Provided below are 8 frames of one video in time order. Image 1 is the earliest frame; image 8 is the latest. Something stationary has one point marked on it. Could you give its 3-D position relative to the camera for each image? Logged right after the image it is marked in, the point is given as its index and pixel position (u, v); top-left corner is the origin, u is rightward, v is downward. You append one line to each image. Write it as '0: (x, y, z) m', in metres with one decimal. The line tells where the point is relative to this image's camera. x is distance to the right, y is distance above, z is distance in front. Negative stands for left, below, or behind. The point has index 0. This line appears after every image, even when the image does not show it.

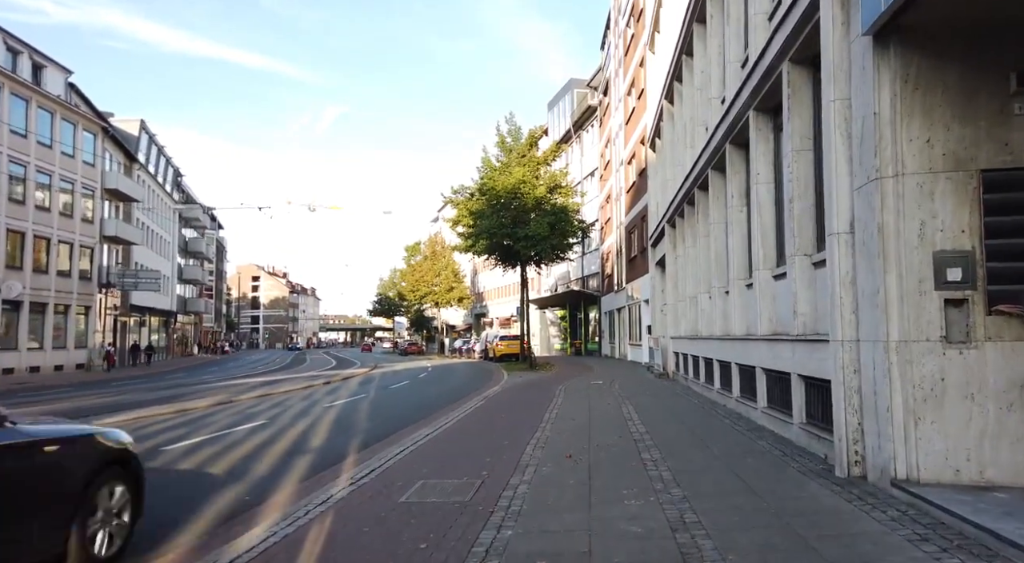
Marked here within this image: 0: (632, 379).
0: (+3.6, -3.0, +18.3) m
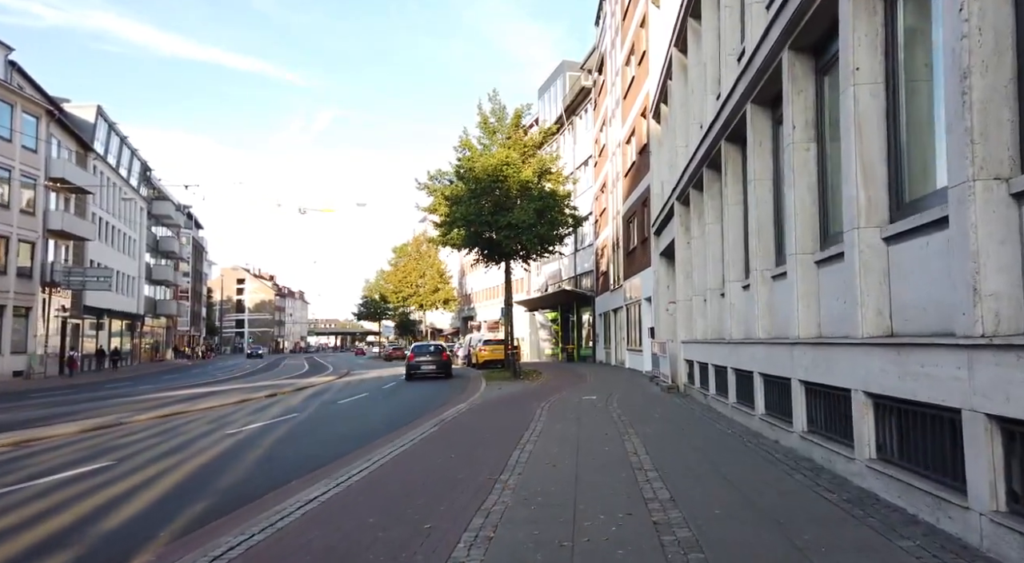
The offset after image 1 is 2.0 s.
0: (+2.9, -2.8, +14.9) m
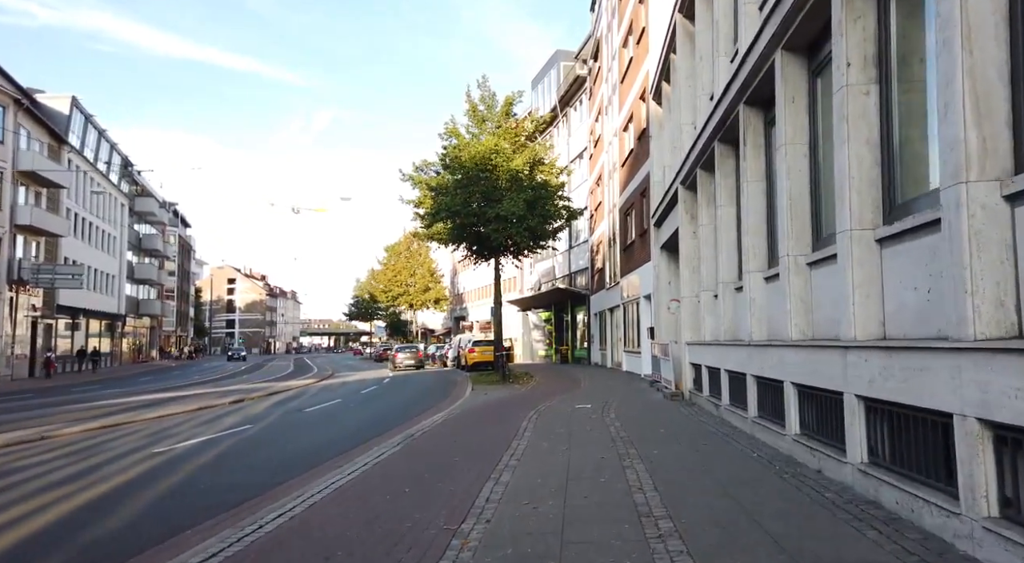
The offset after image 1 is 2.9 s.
0: (+2.6, -2.7, +13.3) m
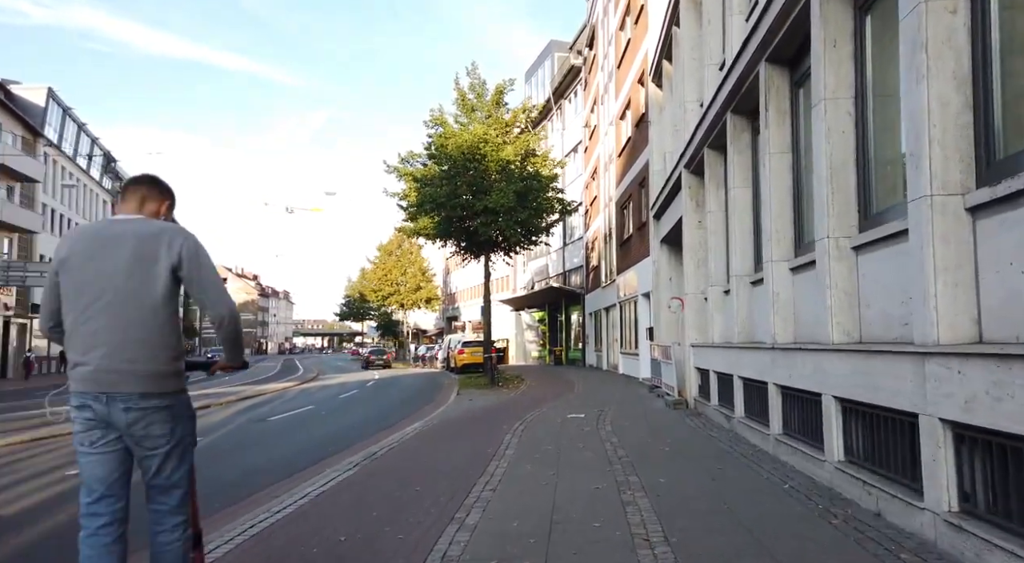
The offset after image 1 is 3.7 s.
0: (+2.3, -2.6, +12.0) m
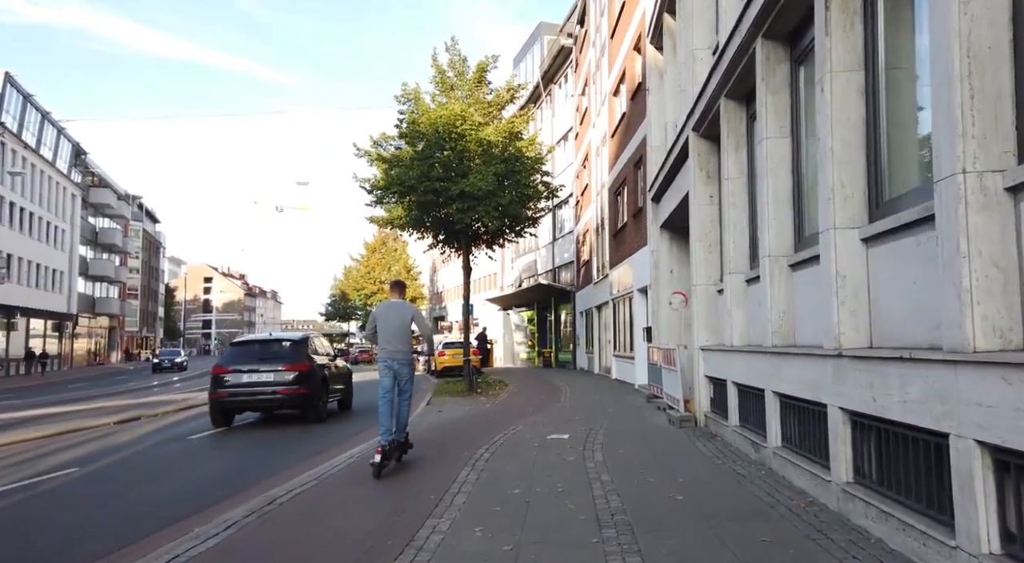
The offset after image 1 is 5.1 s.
0: (+1.8, -2.4, +9.8) m
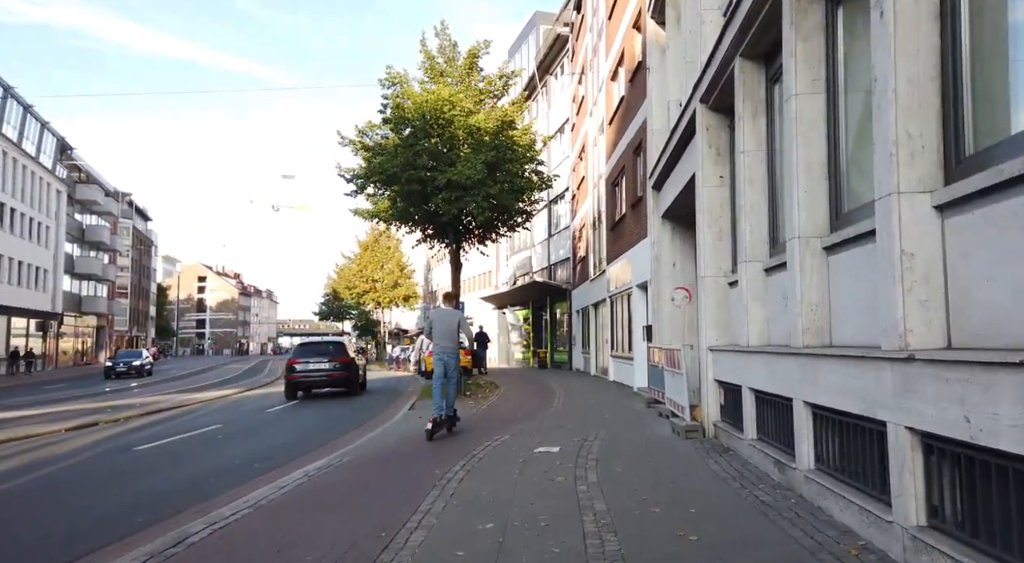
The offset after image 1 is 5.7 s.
0: (+1.6, -2.3, +8.7) m
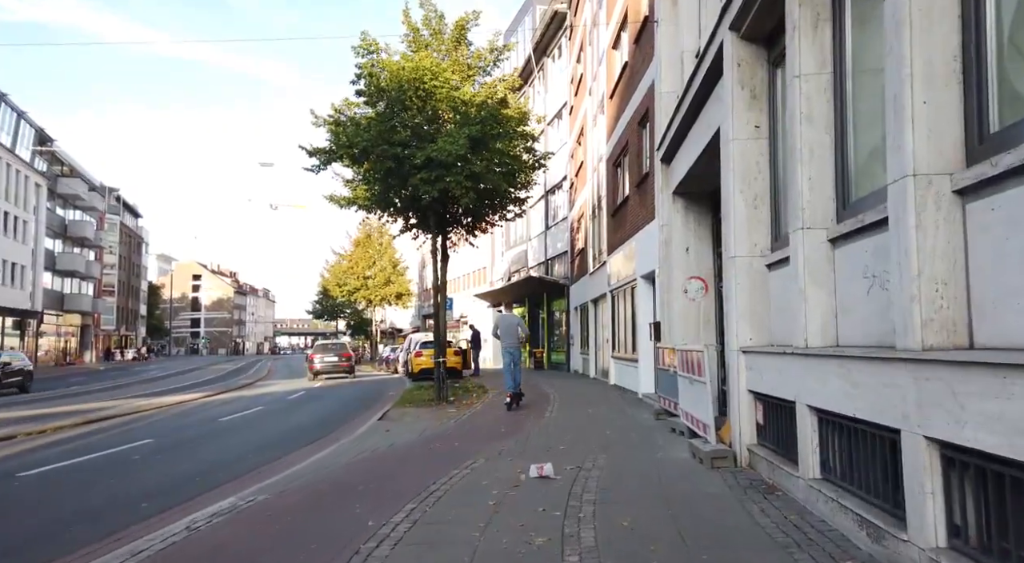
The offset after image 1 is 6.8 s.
0: (+1.3, -2.1, +6.8) m
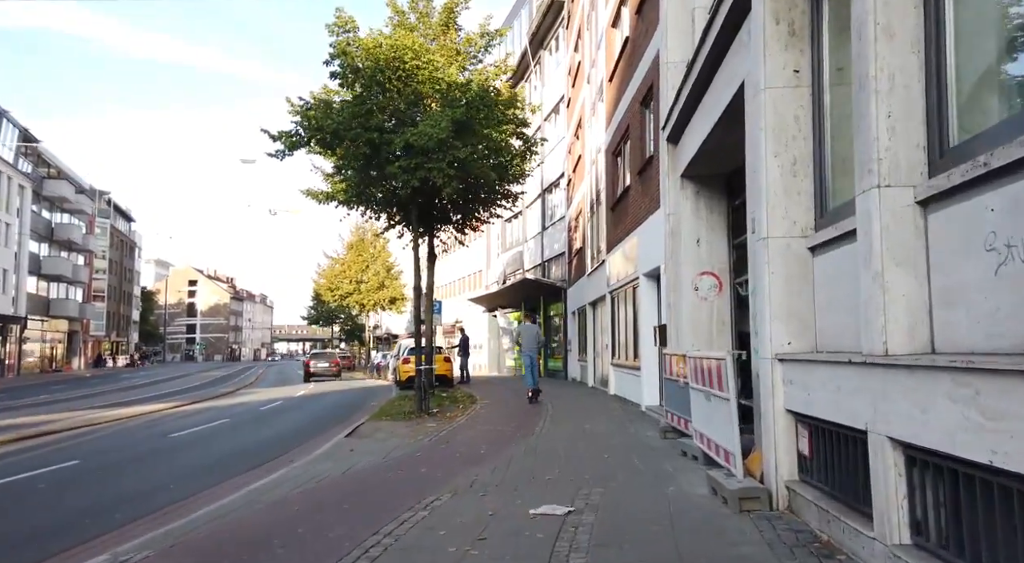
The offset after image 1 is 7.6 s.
0: (+1.1, -2.0, +5.4) m
